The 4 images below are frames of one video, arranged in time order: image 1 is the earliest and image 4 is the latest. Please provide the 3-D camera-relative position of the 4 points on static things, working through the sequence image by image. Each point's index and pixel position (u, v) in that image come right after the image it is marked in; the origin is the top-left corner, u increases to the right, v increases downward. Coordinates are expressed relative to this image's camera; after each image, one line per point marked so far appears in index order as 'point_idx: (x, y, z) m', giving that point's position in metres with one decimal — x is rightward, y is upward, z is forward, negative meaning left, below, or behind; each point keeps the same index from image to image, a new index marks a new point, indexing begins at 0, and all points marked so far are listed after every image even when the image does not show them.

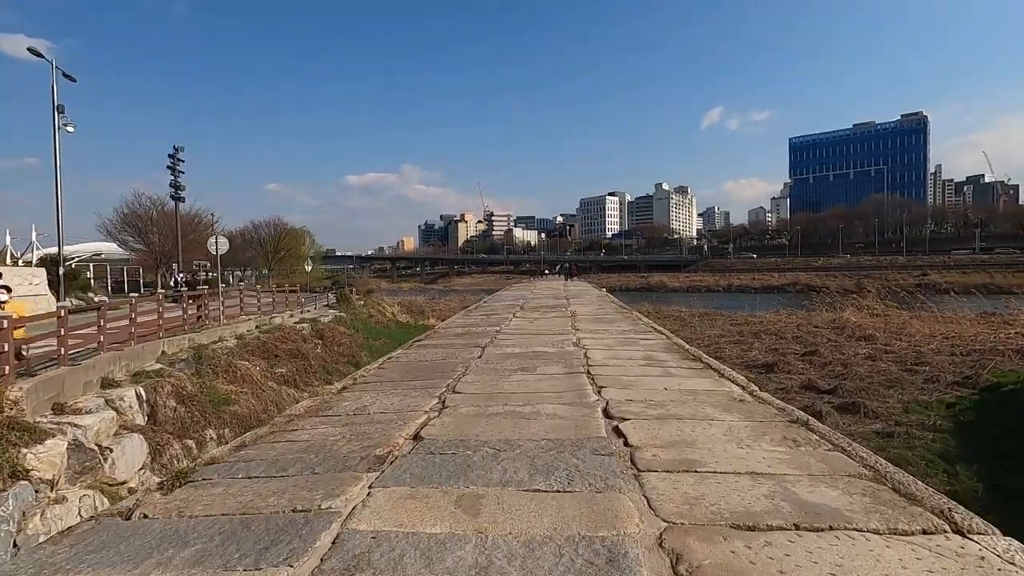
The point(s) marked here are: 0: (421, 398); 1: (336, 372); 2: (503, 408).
0: (-0.7, -0.9, +4.5) m
1: (-3.8, -1.8, +12.5) m
2: (-0.1, -0.9, +4.1) m
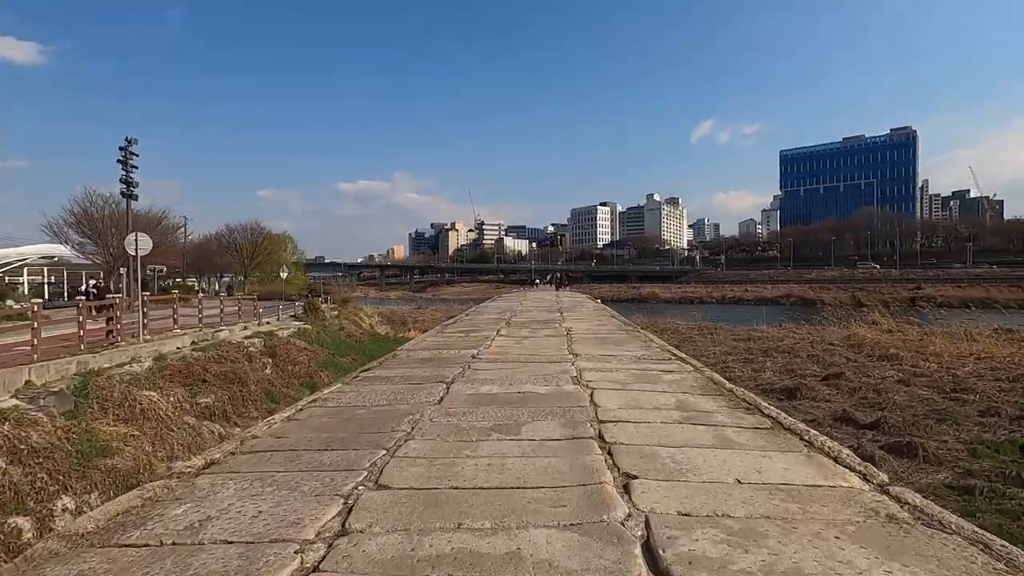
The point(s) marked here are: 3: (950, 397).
0: (-0.9, -0.9, +2.6) m
1: (-4.1, -2.0, +10.5) m
2: (-0.2, -0.9, +2.1) m
3: (+9.0, -2.2, +12.0) m
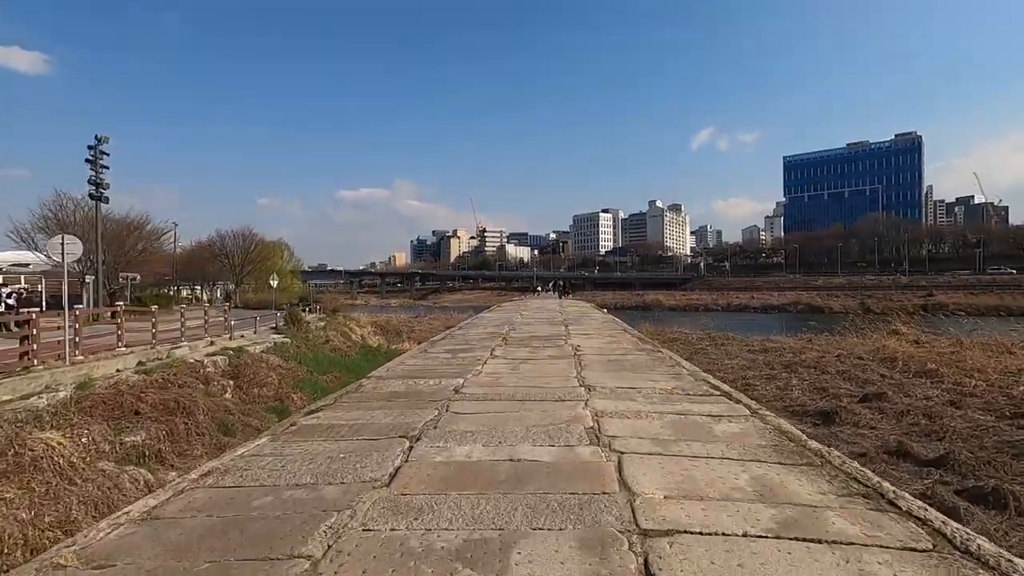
0: (-0.9, -1.0, +1.0) m
1: (-4.1, -2.2, +8.9) m
2: (-0.3, -1.0, +0.6) m
3: (+9.0, -2.4, +10.4) m
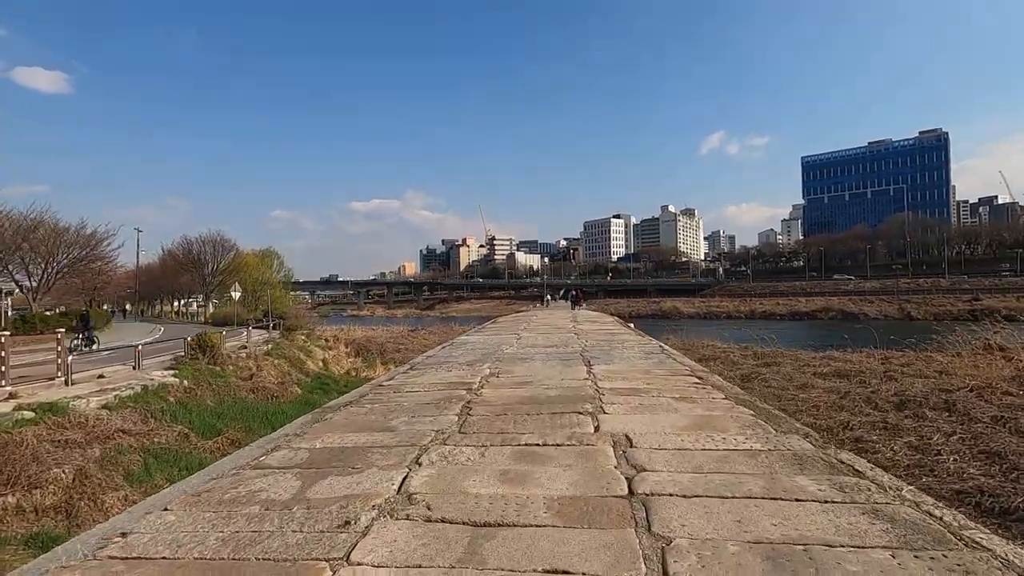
0: (-1.4, -1.0, -4.0) m
1: (-4.4, -2.3, +3.9) m
2: (-0.7, -1.0, -4.5) m
3: (+8.8, -2.4, +5.1) m
